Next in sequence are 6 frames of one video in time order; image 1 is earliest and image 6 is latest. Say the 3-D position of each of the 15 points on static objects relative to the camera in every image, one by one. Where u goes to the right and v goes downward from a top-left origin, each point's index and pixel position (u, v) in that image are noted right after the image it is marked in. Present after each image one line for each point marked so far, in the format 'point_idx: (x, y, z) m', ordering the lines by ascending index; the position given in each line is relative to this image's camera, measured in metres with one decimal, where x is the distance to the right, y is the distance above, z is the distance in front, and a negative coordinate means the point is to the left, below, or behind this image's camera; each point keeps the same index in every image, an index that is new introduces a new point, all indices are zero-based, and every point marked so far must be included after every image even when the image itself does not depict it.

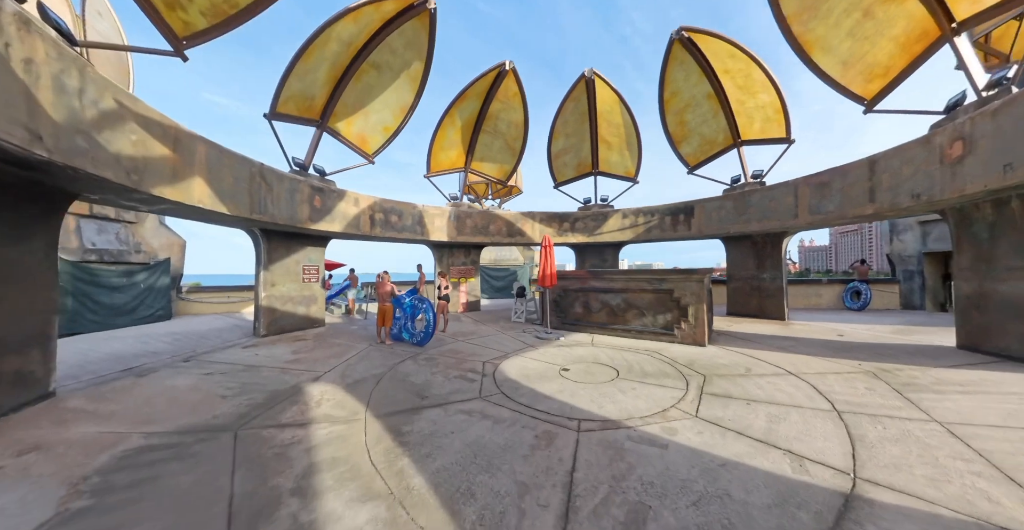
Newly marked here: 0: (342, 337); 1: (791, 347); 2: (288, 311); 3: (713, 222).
0: (-4.4, -1.8, +8.0) m
1: (+8.2, -2.4, +9.2) m
2: (-6.7, -1.4, +9.1) m
3: (+8.3, +1.8, +12.8) m
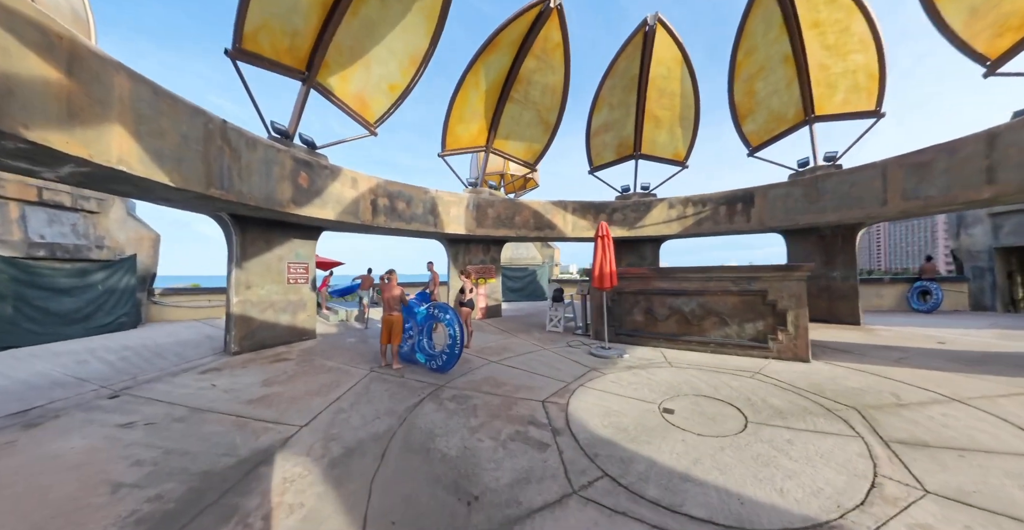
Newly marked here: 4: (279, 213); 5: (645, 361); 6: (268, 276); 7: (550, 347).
0: (-3.4, -1.7, +6.0) m
1: (+9.1, -2.3, +7.2) m
2: (-5.7, -1.3, +7.2) m
3: (+9.2, +1.8, +10.8) m
4: (-4.8, +1.1, +6.3) m
5: (+2.5, -1.9, +6.0) m
6: (-5.7, -0.3, +7.3) m
7: (+0.7, -1.7, +6.7) m
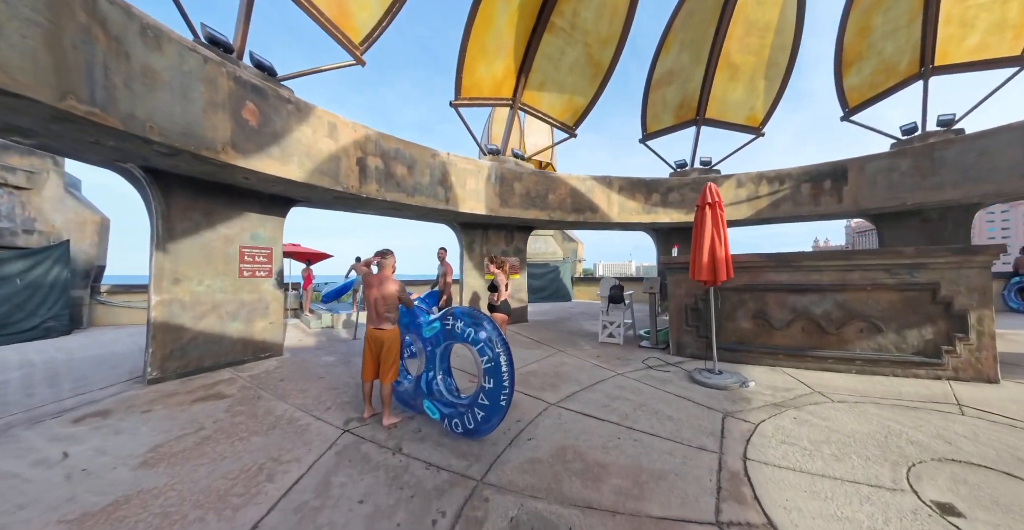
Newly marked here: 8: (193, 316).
0: (-2.7, -1.5, +3.9) m
1: (+9.9, -2.1, +5.0) m
2: (-4.9, -1.1, +5.1) m
3: (+10.0, +2.1, +8.6) m
4: (-4.0, +1.4, +4.1) m
5: (+3.3, -1.6, +3.8) m
6: (-4.9, 0.0, +5.1) m
7: (+1.5, -1.4, +4.5) m
8: (-5.3, -0.8, +5.2) m
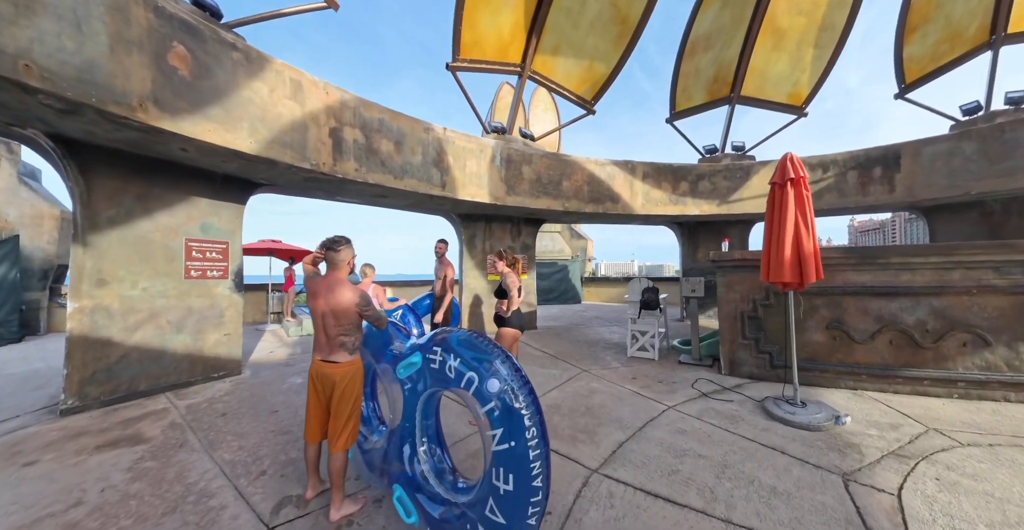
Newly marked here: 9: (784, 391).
0: (-2.5, -1.5, +2.9) m
1: (+10.1, -2.0, +4.0) m
2: (-4.8, -1.1, +4.1) m
3: (+10.2, +2.1, +7.5) m
4: (-3.9, +1.4, +3.1) m
5: (+3.5, -1.6, +2.7) m
6: (-4.8, 0.0, +4.1) m
7: (+1.6, -1.4, +3.5) m
8: (-5.2, -0.8, +4.2) m
9: (+3.0, -1.5, +3.7) m
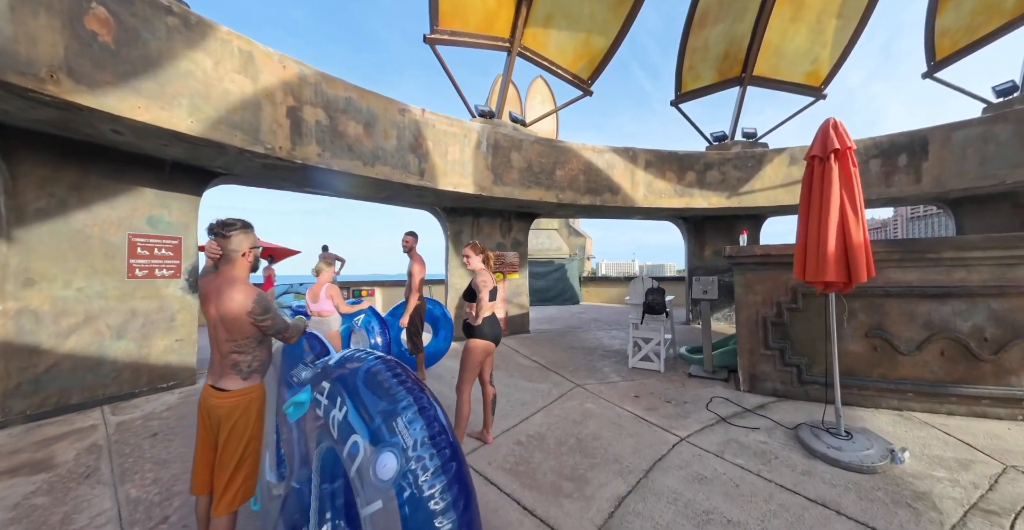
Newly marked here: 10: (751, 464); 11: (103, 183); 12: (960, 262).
0: (-2.7, -1.5, +2.3) m
1: (+9.9, -2.0, +3.3) m
2: (-5.0, -1.0, +3.5) m
3: (+10.0, +2.2, +6.9) m
4: (-4.1, +1.4, +2.5) m
5: (+3.2, -1.5, +2.1) m
6: (-5.0, 0.0, +3.6) m
7: (+1.4, -1.4, +2.9) m
8: (-5.4, -0.8, +3.6) m
9: (+2.8, -1.4, +3.0) m
10: (+1.8, -1.4, +2.1) m
11: (-4.9, +1.0, +3.7) m
12: (+4.7, 0.0, +3.3) m
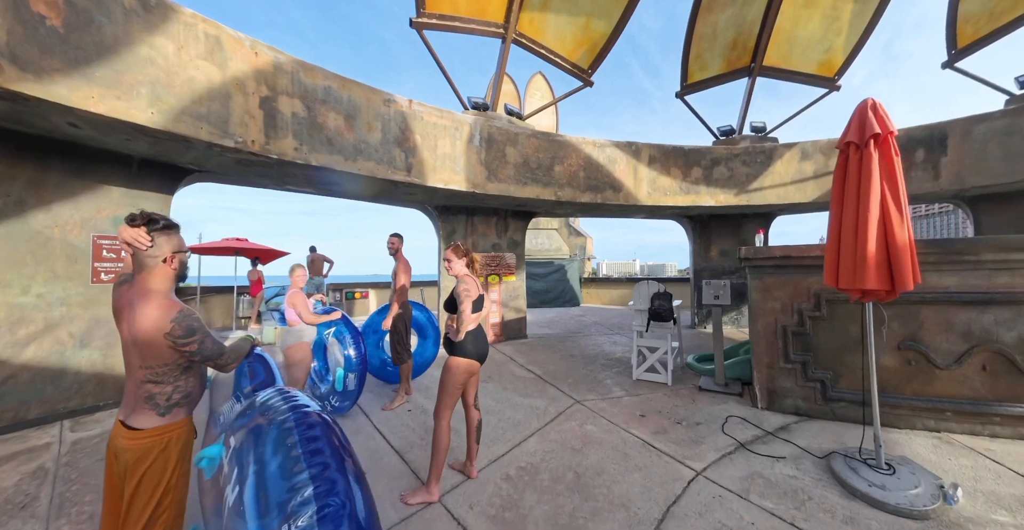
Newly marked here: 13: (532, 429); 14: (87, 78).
0: (-2.8, -1.5, +2.0) m
1: (+9.8, -2.0, +3.0) m
2: (-5.1, -1.1, +3.2) m
3: (+9.9, +2.2, +6.5) m
4: (-4.2, +1.4, +2.2) m
5: (+3.2, -1.6, +1.8) m
6: (-5.1, 0.0, +3.2) m
7: (+1.3, -1.4, +2.6) m
8: (-5.4, -0.9, +3.3) m
9: (+2.8, -1.5, +2.7) m
10: (+1.7, -1.5, +1.8) m
11: (-4.9, +0.9, +3.4) m
12: (+4.6, 0.0, +2.9) m
13: (+0.2, -1.4, +2.7) m
14: (-3.6, +1.6, +2.7) m
